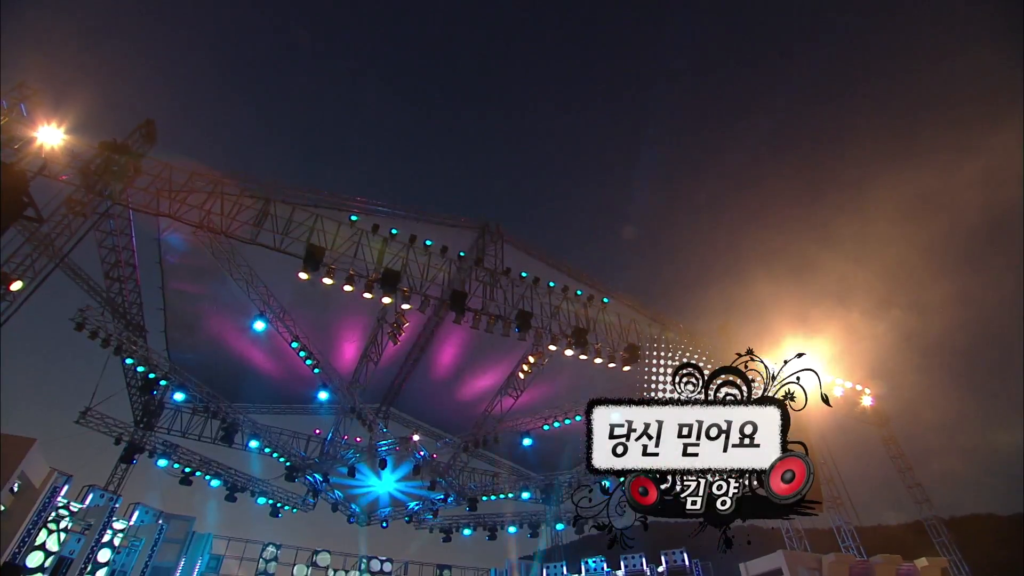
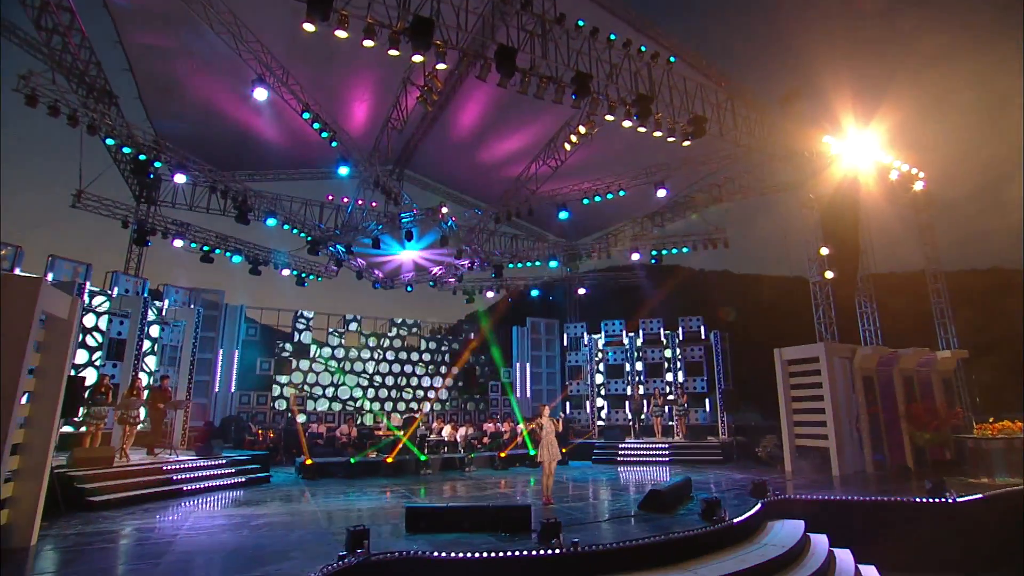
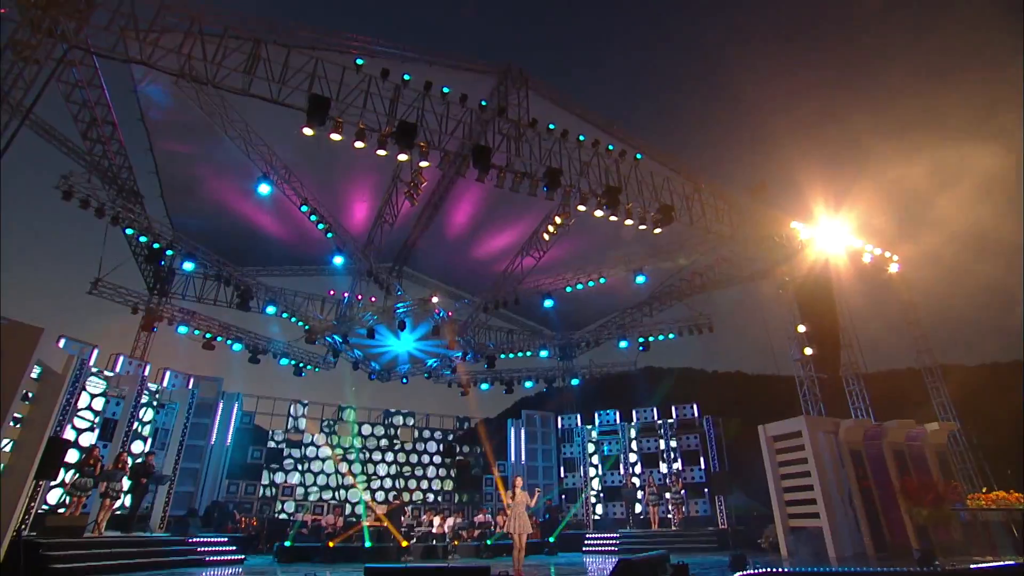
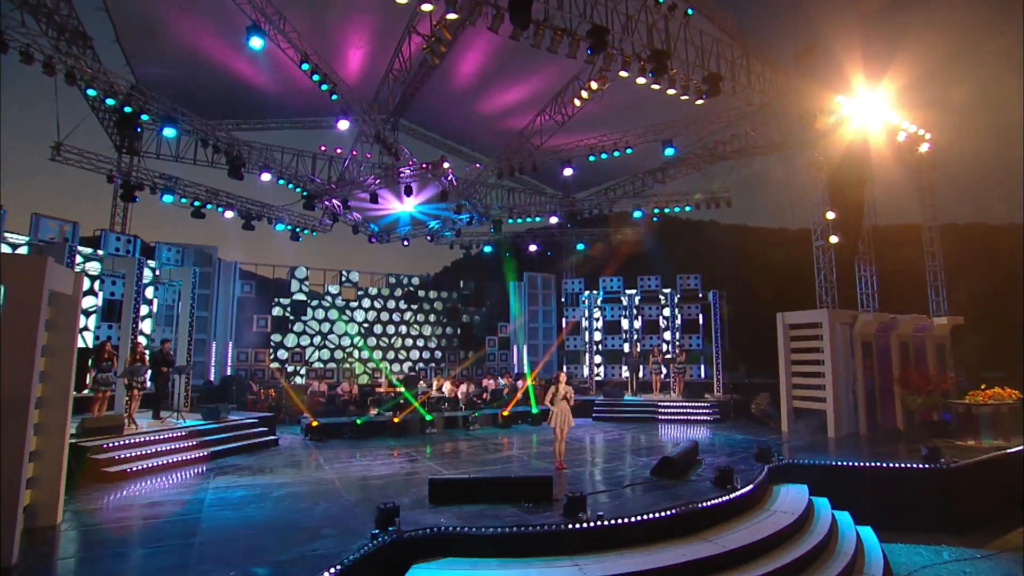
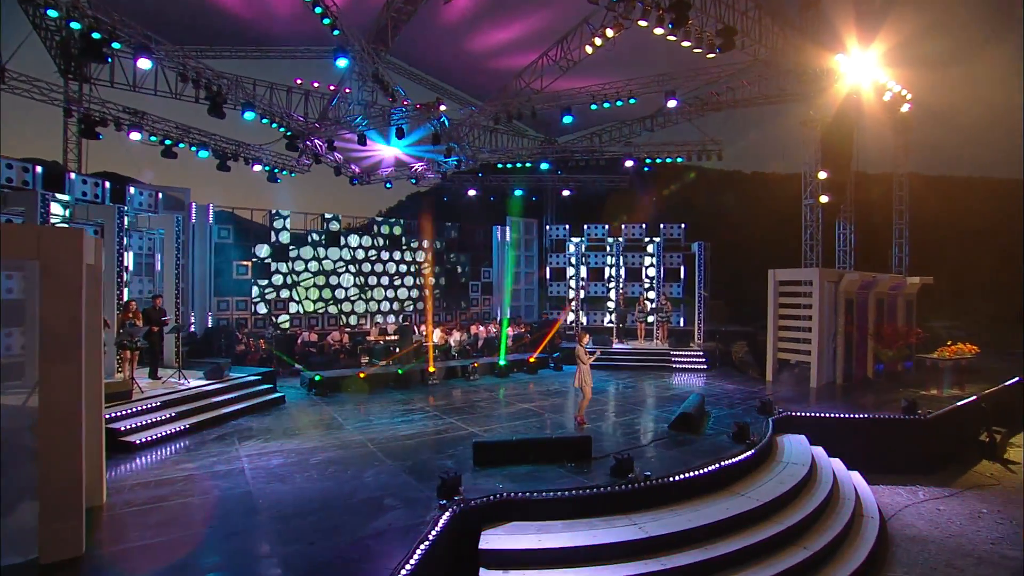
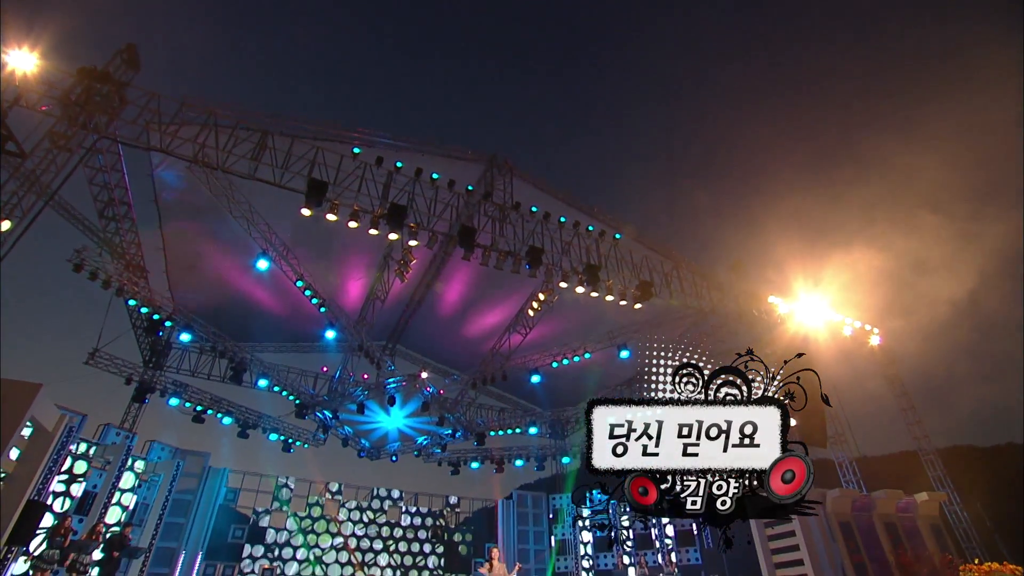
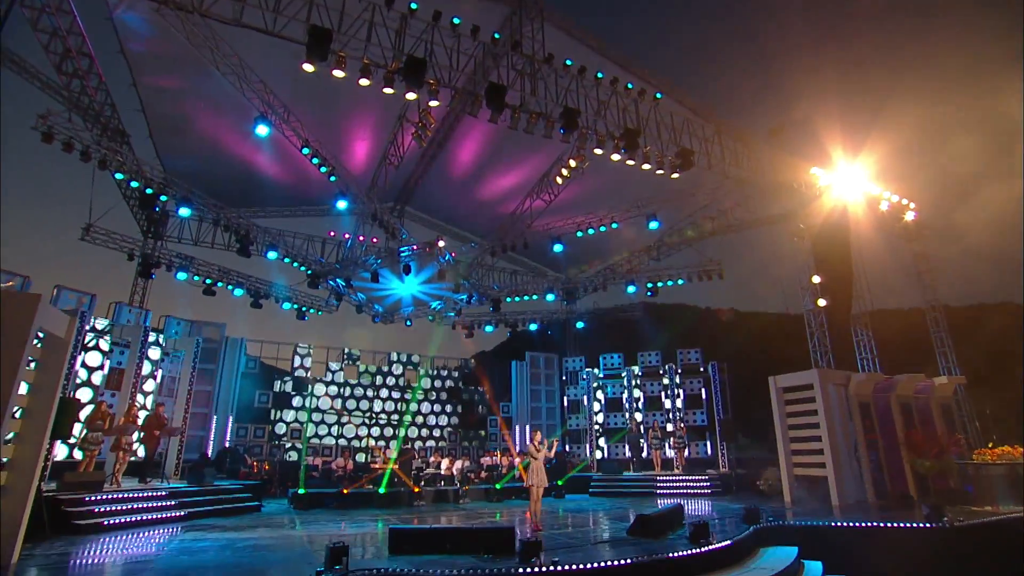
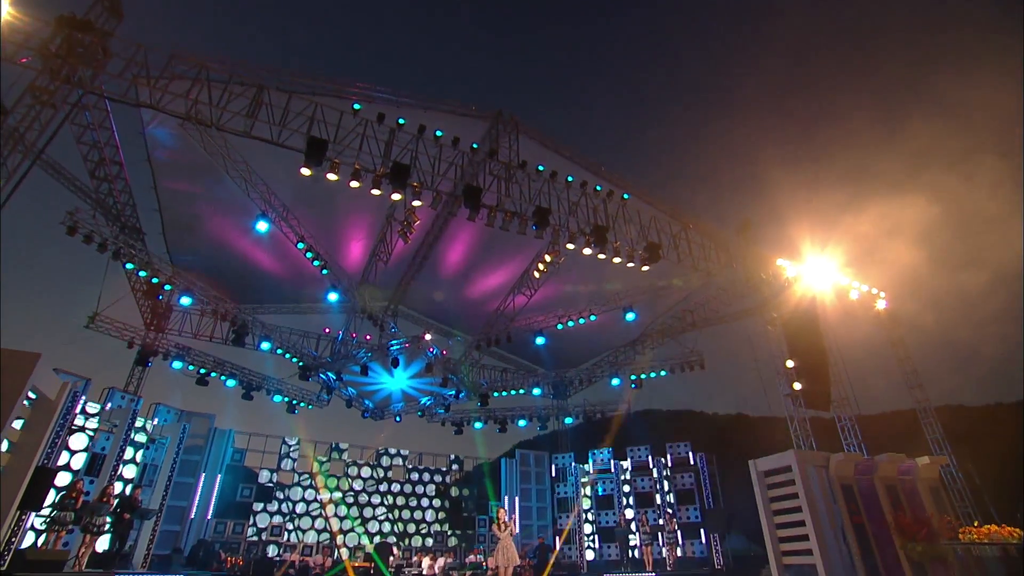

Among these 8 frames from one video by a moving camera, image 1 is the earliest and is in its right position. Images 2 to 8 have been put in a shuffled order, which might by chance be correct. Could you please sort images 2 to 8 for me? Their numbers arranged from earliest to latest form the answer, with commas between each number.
6, 8, 3, 7, 2, 4, 5
